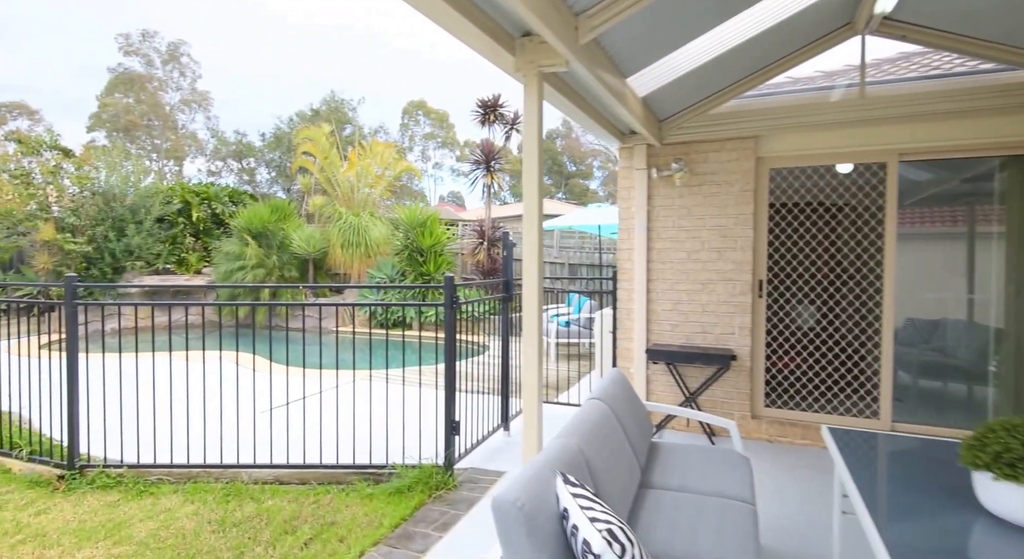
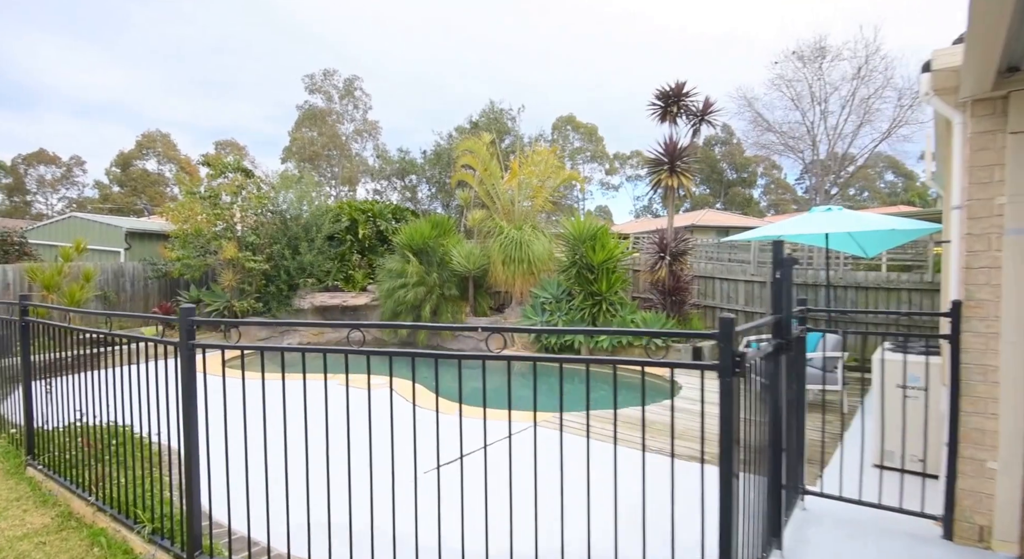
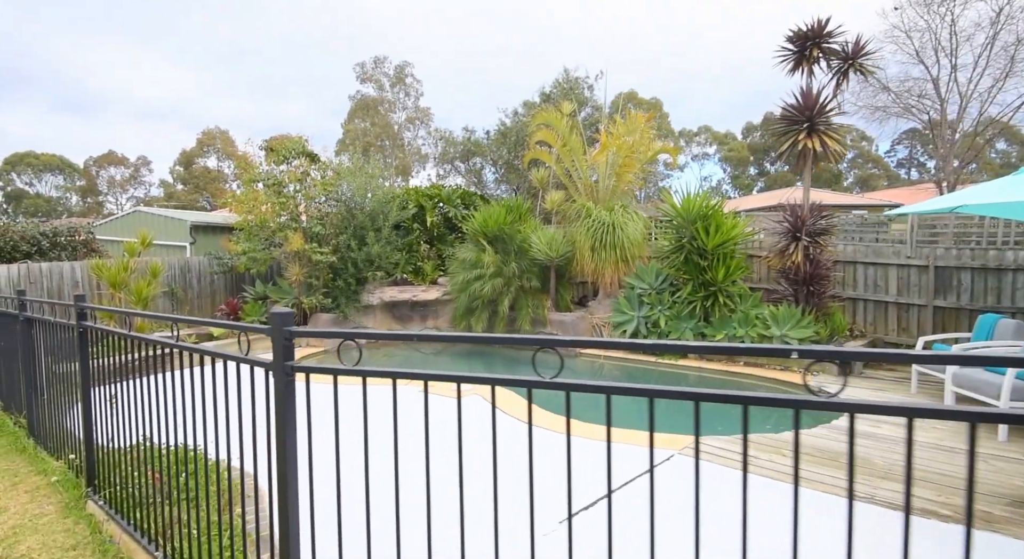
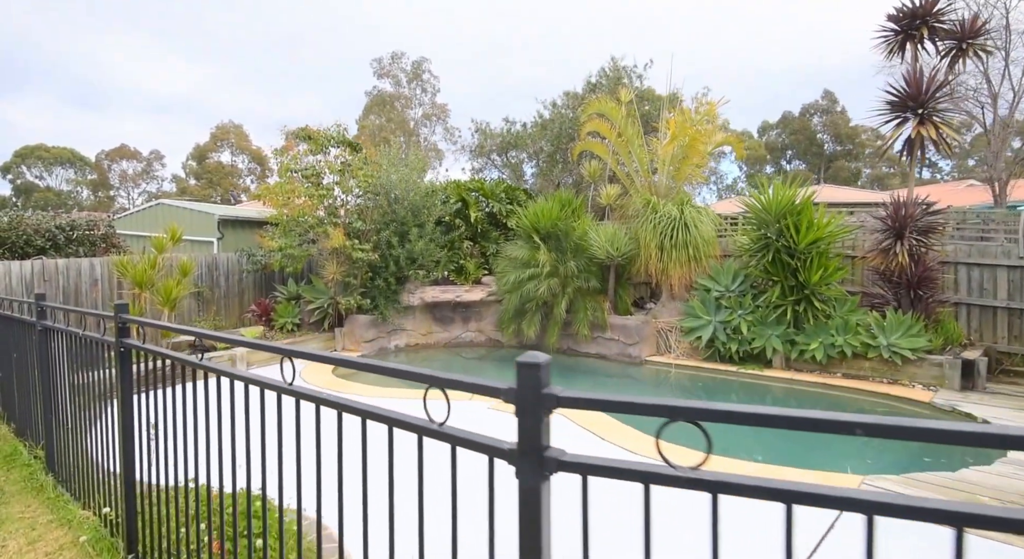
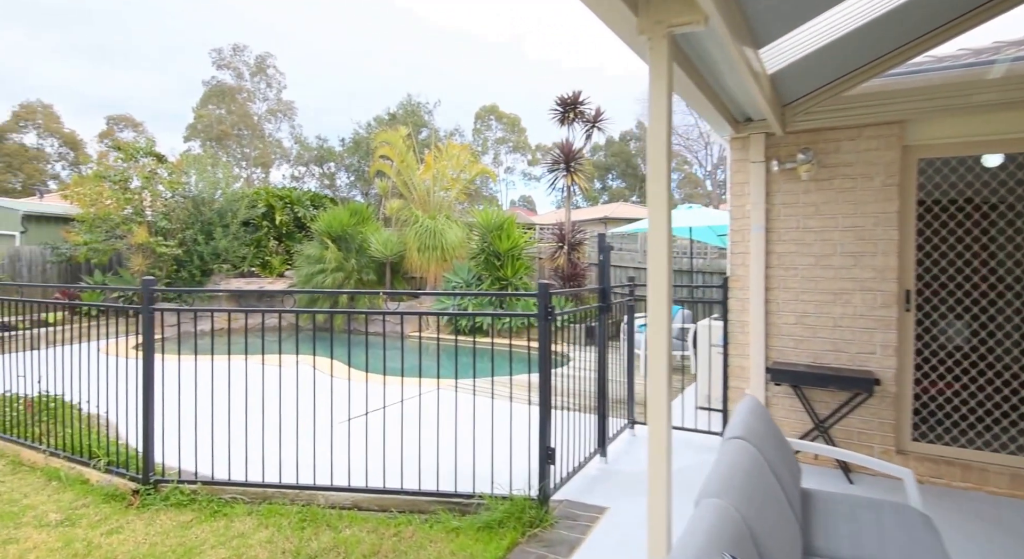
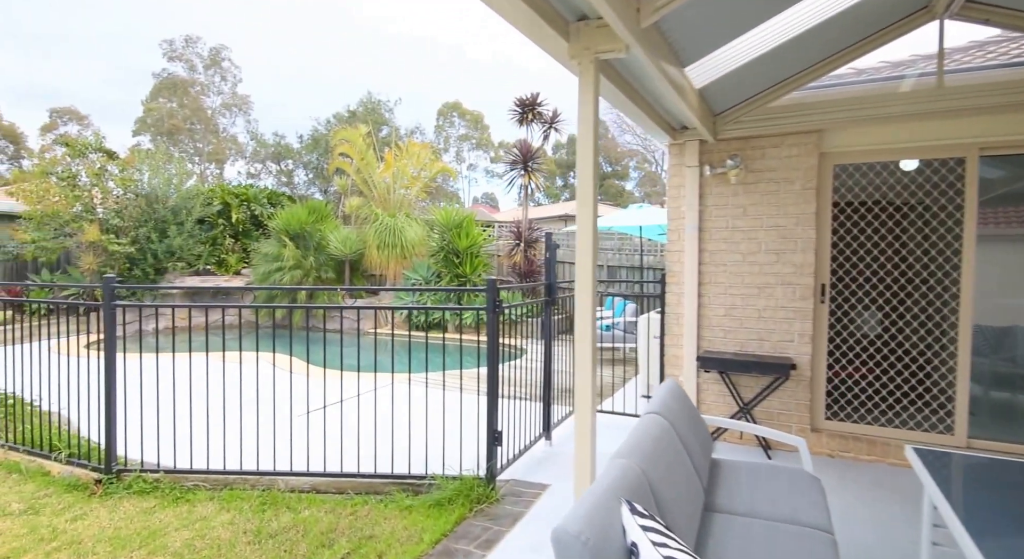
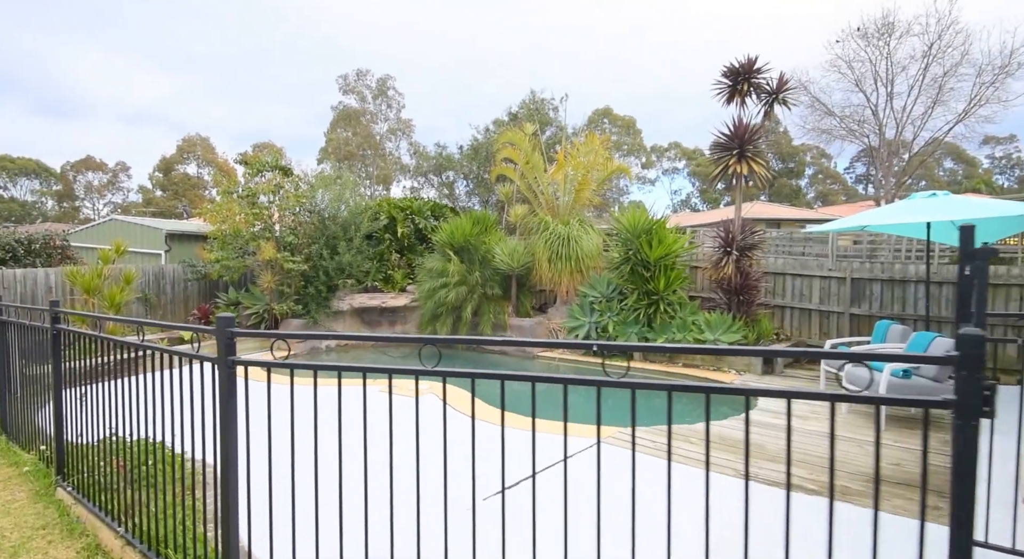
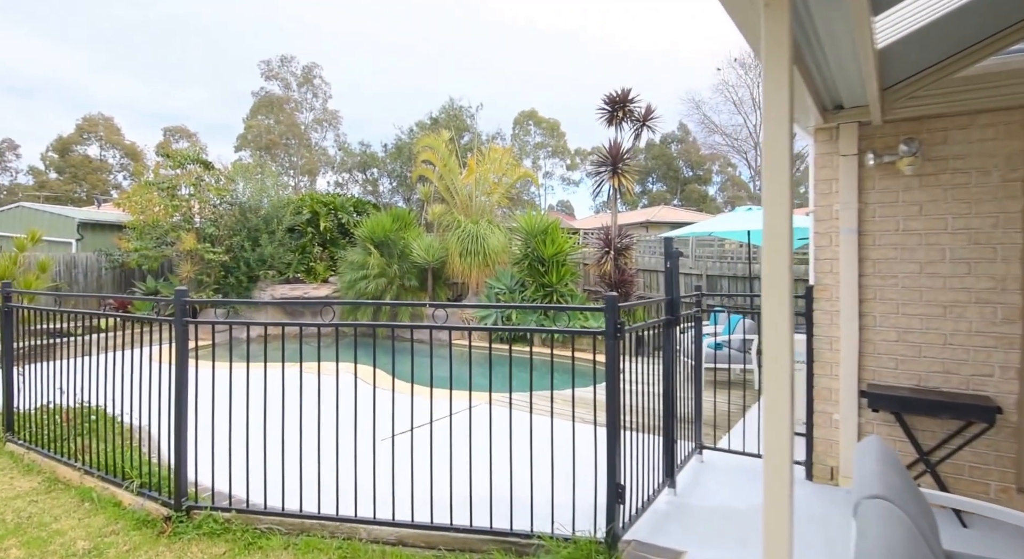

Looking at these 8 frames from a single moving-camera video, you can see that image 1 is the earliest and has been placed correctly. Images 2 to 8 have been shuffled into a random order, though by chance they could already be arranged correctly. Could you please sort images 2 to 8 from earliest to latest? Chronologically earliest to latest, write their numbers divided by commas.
6, 5, 8, 2, 7, 3, 4
